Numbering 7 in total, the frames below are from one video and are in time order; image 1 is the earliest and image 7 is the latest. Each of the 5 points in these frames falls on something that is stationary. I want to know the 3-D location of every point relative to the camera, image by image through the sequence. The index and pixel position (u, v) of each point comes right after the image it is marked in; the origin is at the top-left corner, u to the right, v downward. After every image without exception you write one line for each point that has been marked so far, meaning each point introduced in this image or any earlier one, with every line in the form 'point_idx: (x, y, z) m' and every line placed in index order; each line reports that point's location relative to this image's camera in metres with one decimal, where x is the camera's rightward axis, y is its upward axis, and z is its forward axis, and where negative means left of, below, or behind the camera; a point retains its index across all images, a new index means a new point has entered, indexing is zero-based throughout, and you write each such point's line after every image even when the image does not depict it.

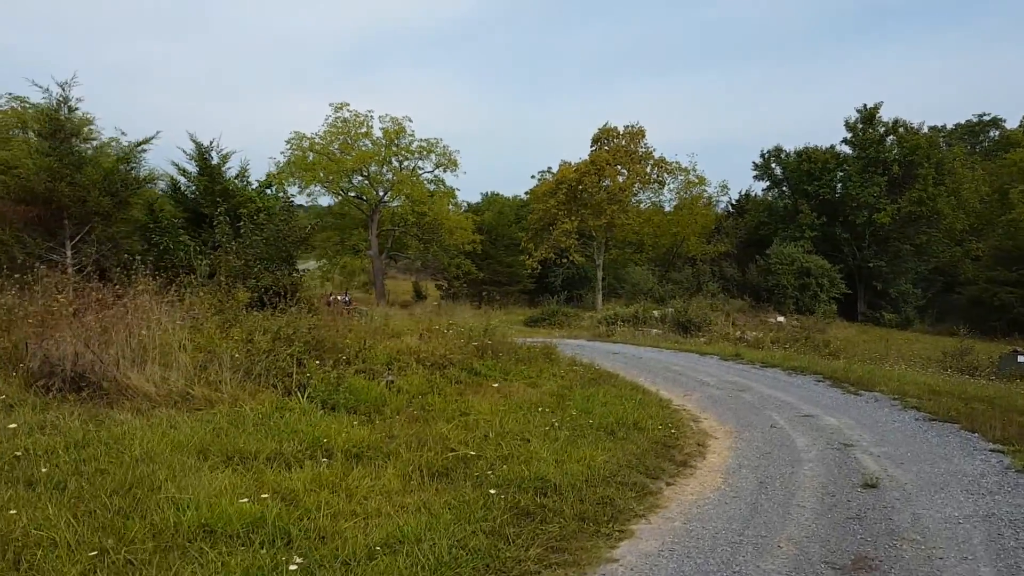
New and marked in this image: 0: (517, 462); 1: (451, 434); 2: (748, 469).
0: (0.0, -1.1, +5.6) m
1: (-0.4, -1.0, +6.3) m
2: (+1.6, -1.2, +6.3) m
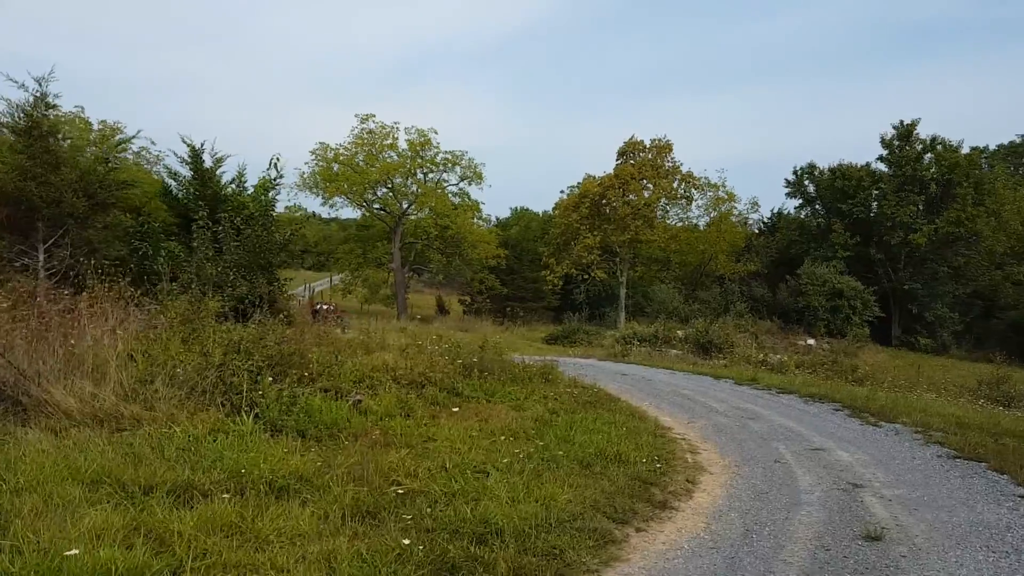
0: (-0.2, -1.1, +4.9) m
1: (-0.7, -1.1, +5.7) m
2: (+1.4, -1.4, +5.6) m
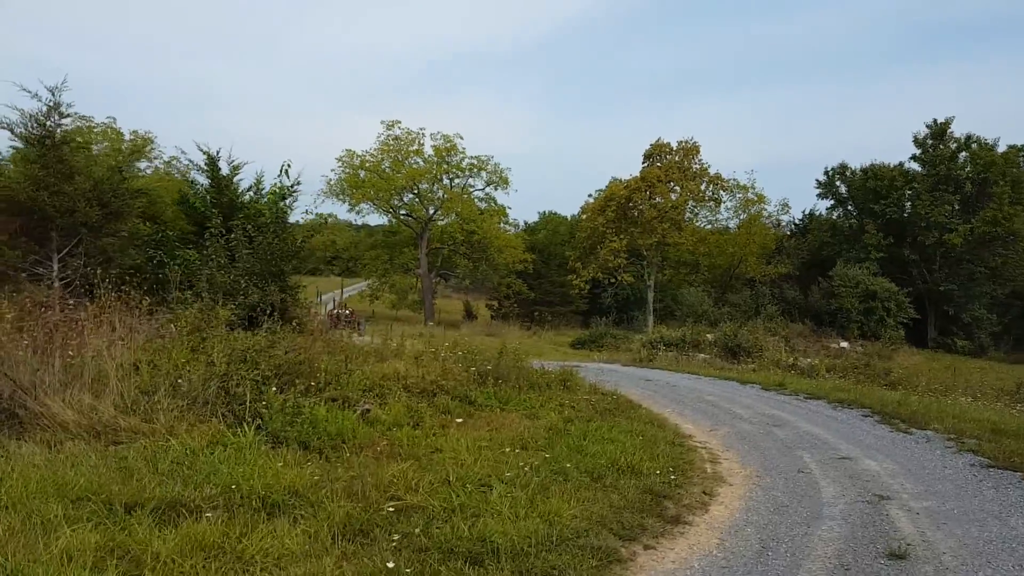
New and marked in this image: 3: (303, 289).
0: (-0.2, -1.2, +4.7) m
1: (-0.6, -1.1, +5.5) m
2: (+1.4, -1.4, +5.3) m
3: (-2.6, 0.0, +11.2) m
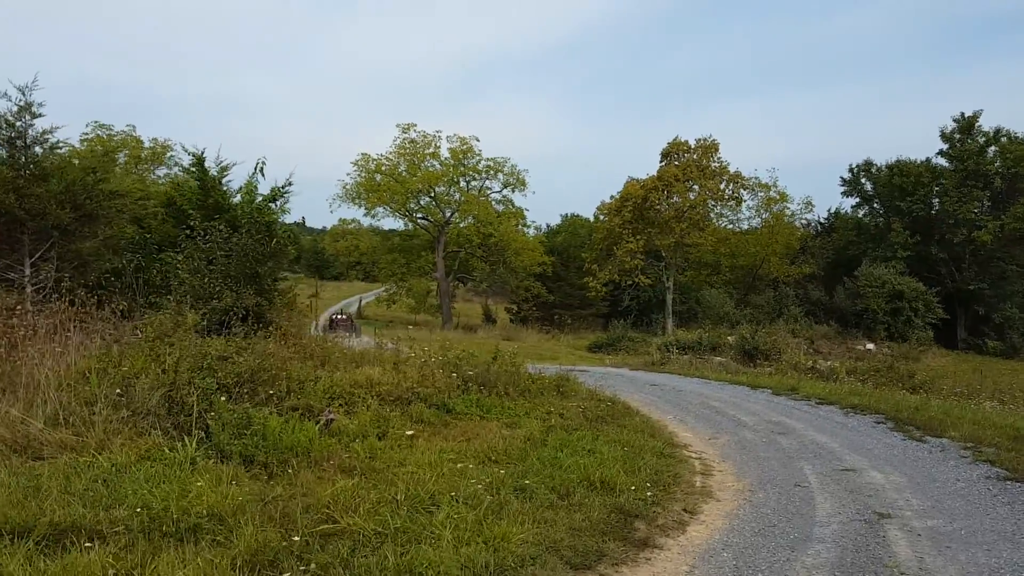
0: (-0.5, -1.2, +4.2) m
1: (-0.9, -1.1, +5.0) m
2: (+1.1, -1.4, +4.7) m
3: (-2.7, -0.1, +10.8) m
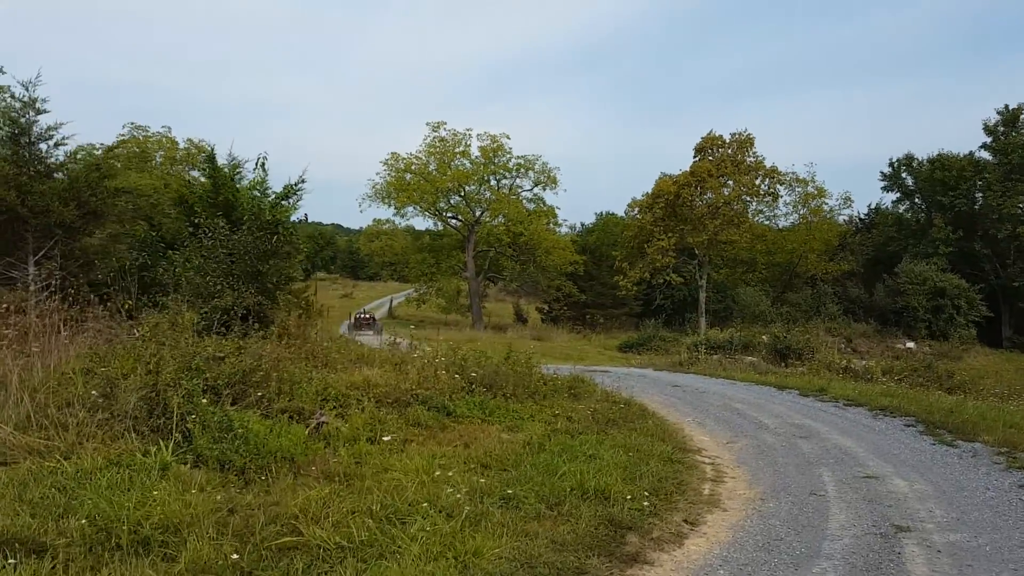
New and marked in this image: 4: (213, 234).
0: (-0.6, -1.1, +3.9) m
1: (-1.0, -1.1, +4.7) m
2: (+1.0, -1.3, +4.4) m
3: (-2.5, 0.0, +10.6) m
4: (-3.1, +0.5, +9.5) m
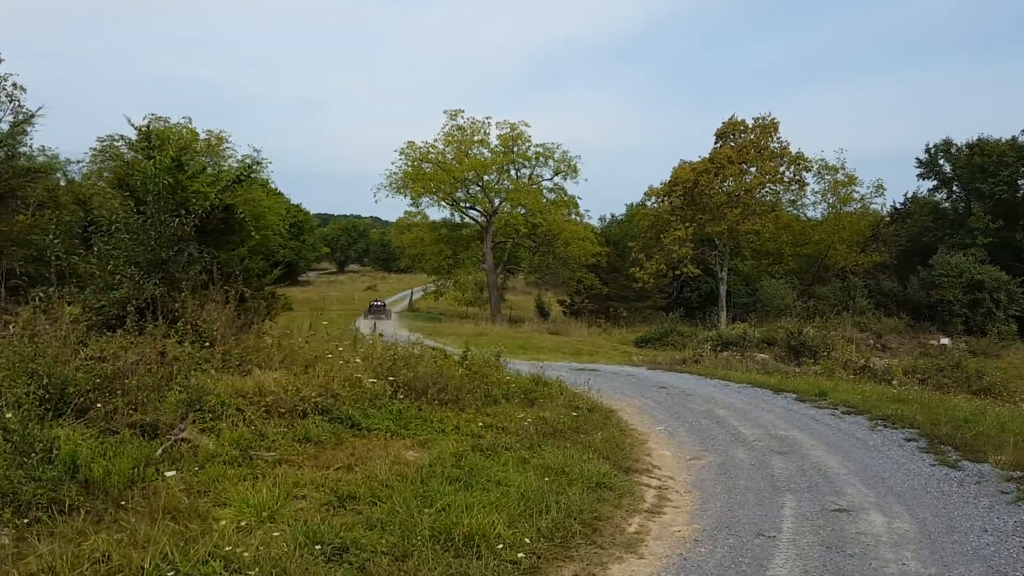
0: (-1.4, -1.1, +2.8) m
1: (-1.7, -1.1, +3.6) m
2: (+0.3, -1.3, +3.2) m
3: (-3.0, 0.0, +9.6) m
4: (-3.6, +0.6, +8.5) m
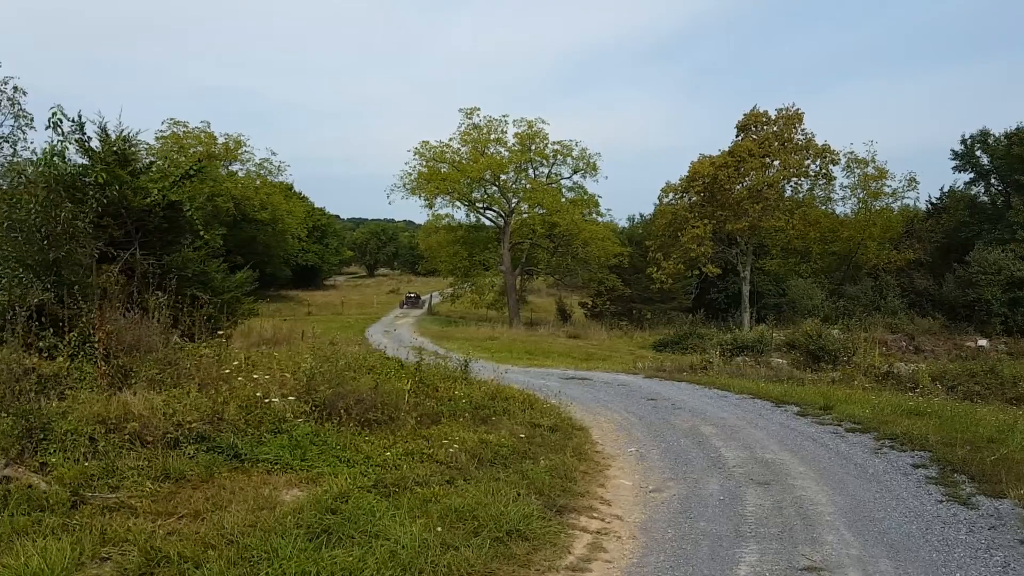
0: (-2.0, -1.1, +1.8) m
1: (-2.3, -1.1, +2.6) m
2: (-0.3, -1.3, +2.2) m
3: (-3.4, 0.0, +8.7) m
4: (-4.0, +0.6, +7.6) m
